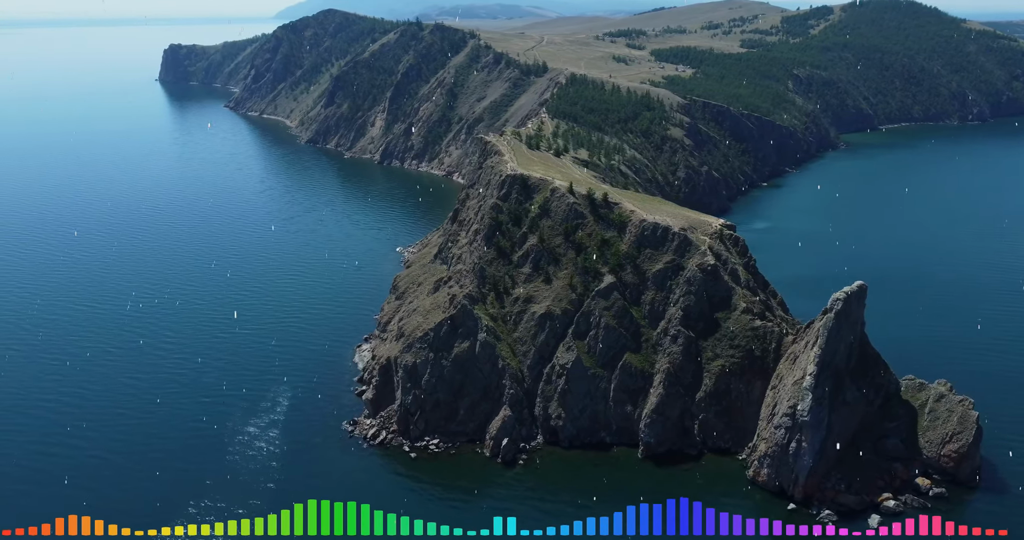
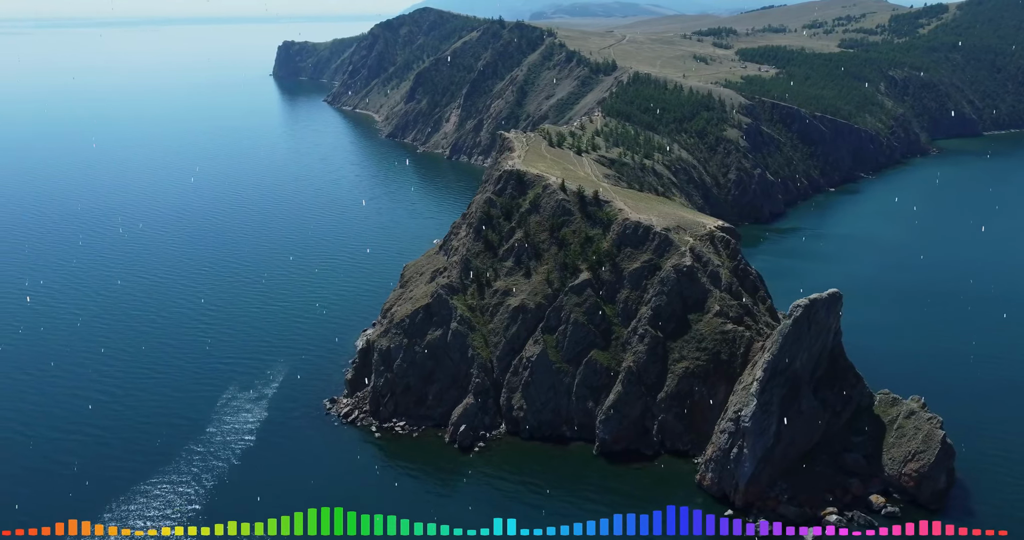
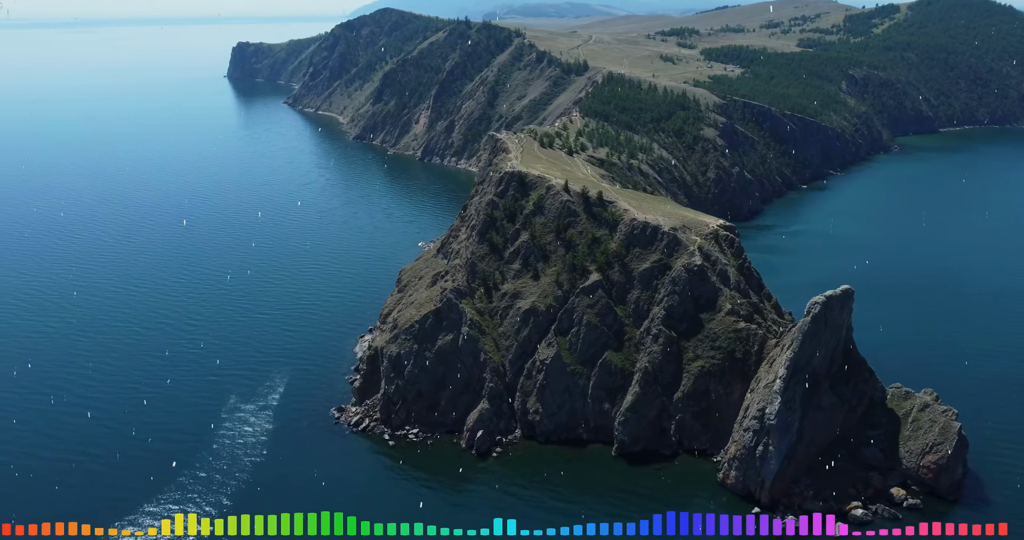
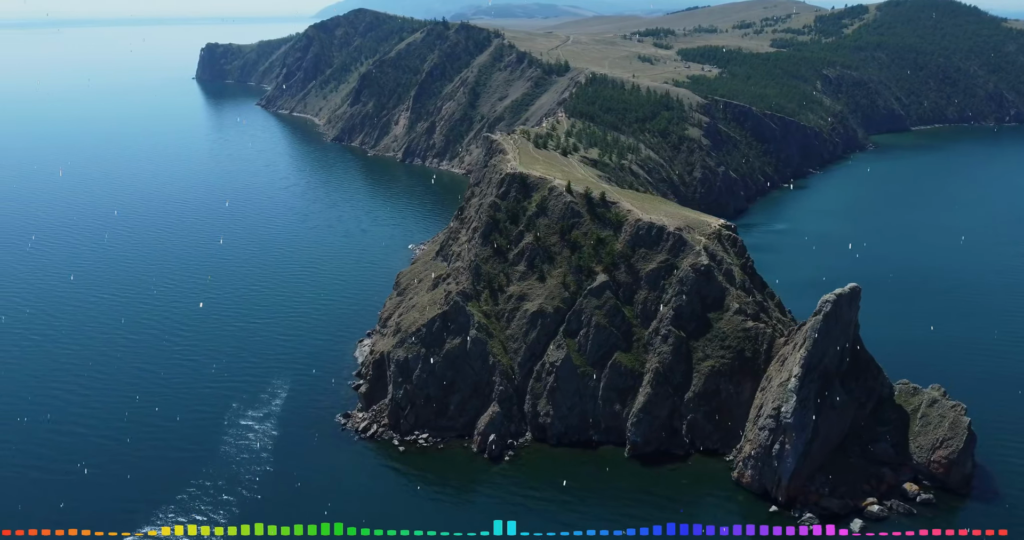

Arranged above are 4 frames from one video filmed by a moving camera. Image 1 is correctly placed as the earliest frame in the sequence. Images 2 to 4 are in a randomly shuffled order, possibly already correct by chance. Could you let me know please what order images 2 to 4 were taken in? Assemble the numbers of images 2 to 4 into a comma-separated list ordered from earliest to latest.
4, 3, 2
